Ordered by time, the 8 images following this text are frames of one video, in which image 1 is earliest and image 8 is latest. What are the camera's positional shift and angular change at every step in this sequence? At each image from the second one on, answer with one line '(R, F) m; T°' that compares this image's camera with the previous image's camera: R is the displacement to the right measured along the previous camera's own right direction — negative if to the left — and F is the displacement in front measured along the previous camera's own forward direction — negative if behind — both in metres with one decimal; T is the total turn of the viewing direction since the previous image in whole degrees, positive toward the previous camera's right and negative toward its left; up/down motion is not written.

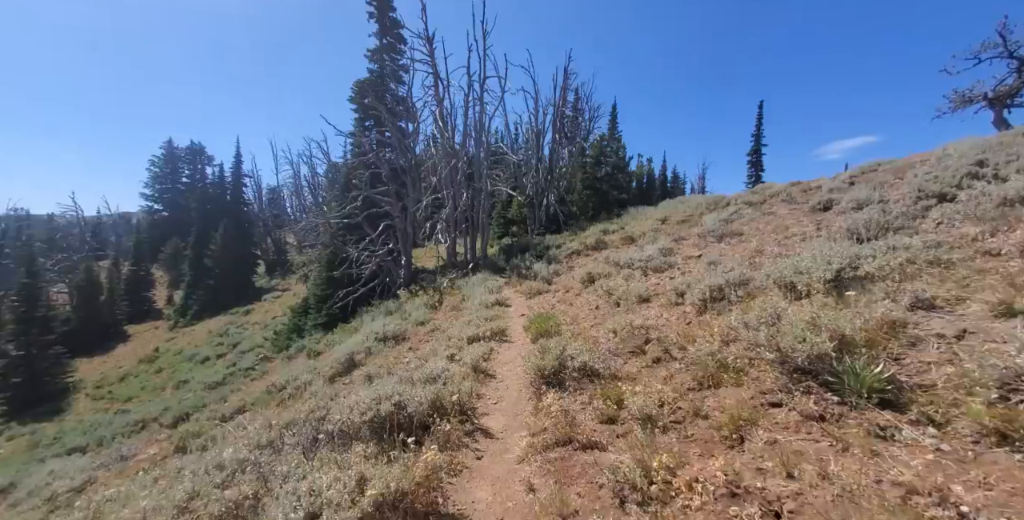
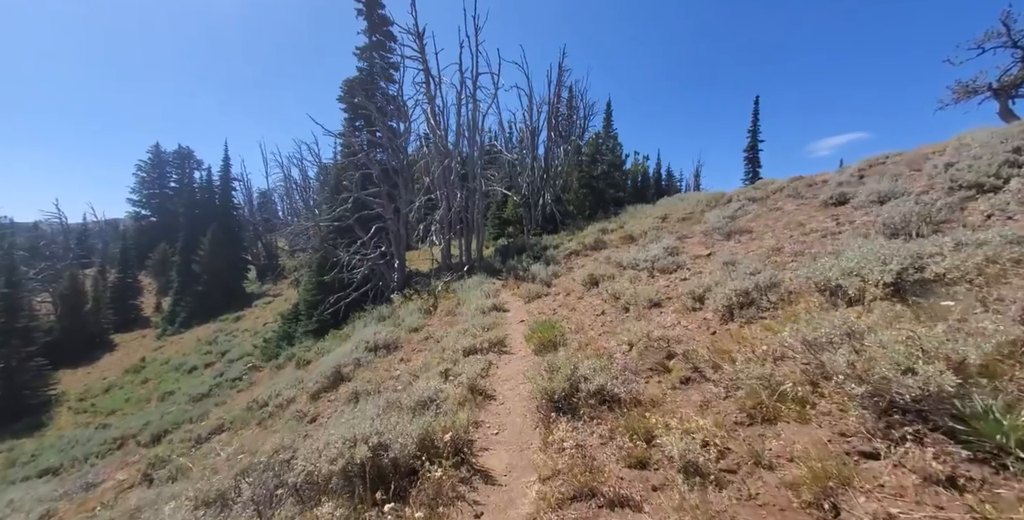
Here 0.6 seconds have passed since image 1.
(-0.1, +0.7) m; +1°
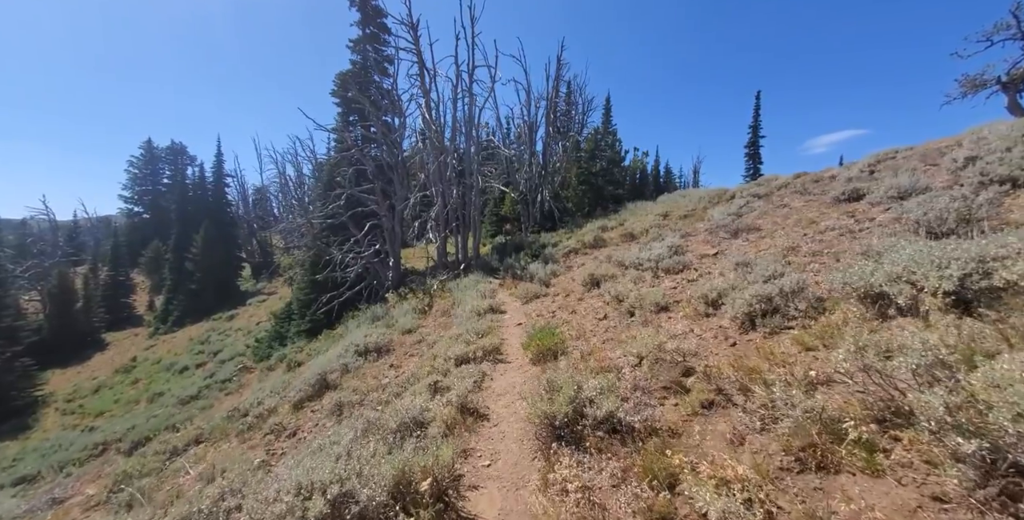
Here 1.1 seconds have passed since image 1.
(0.0, +0.5) m; 0°
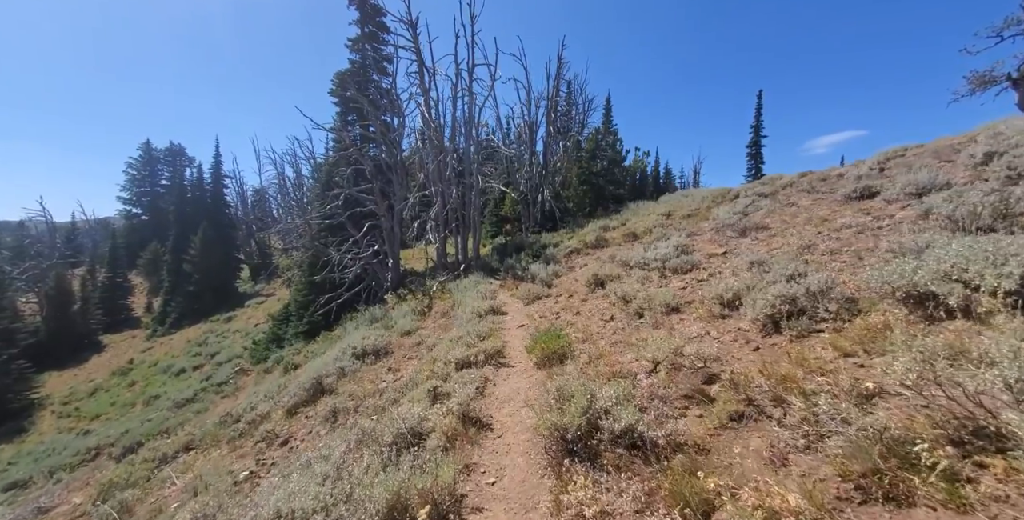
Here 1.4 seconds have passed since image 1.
(-0.1, +0.3) m; 0°
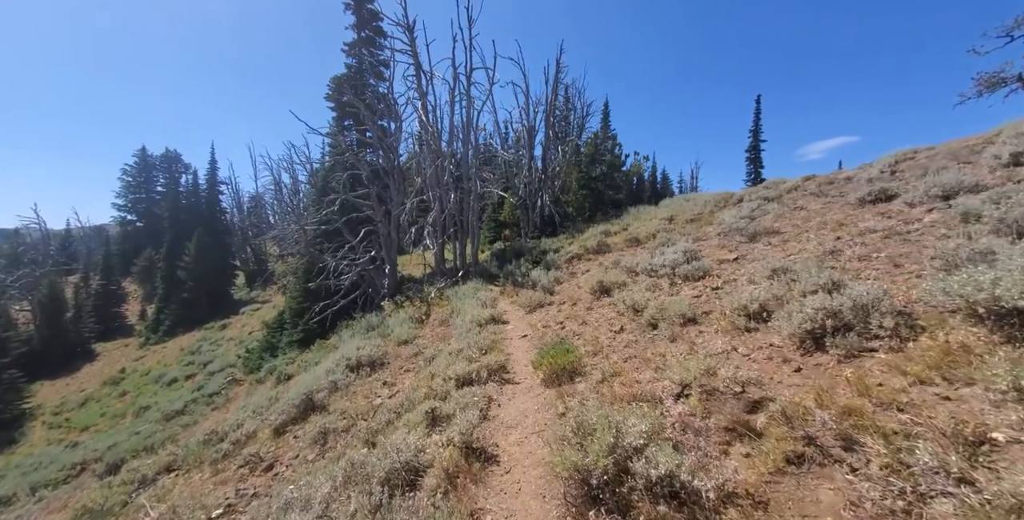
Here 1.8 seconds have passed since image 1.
(-0.1, +0.5) m; 0°
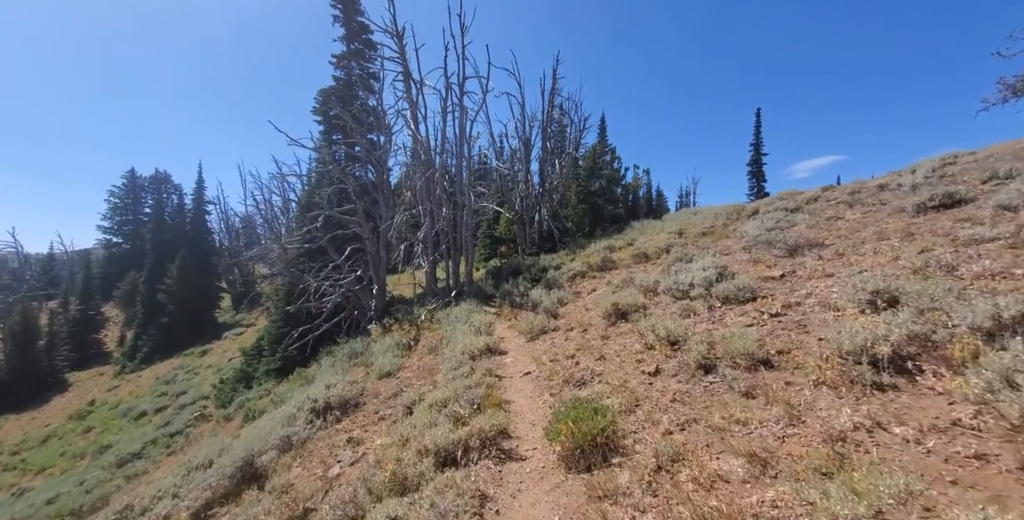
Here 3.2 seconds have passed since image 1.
(-0.1, +1.7) m; +1°
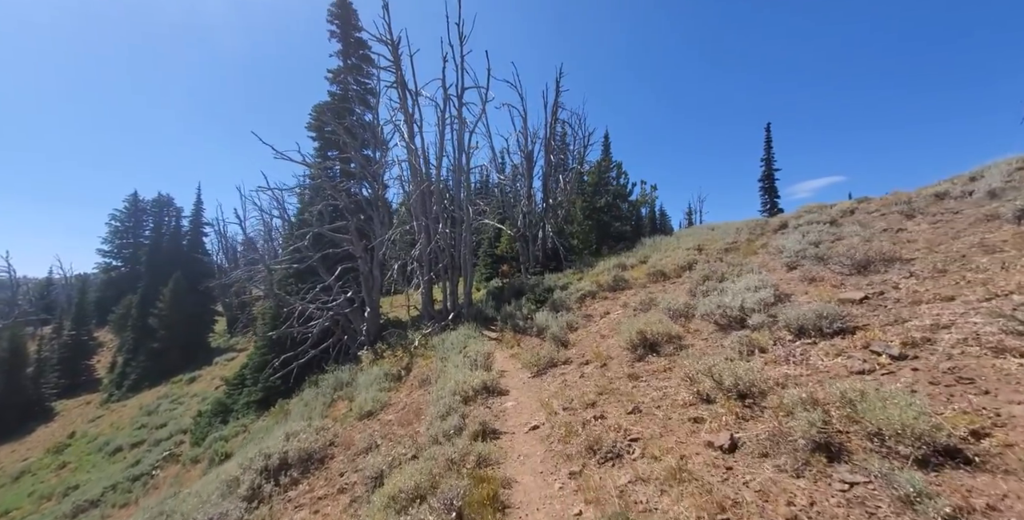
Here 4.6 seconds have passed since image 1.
(0.0, +1.7) m; 0°
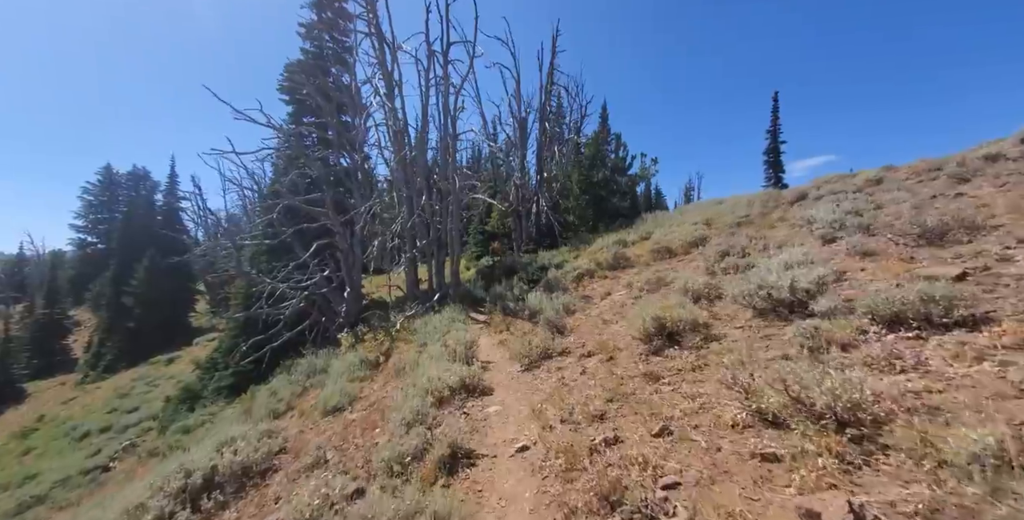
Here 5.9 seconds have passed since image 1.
(+0.1, +1.6) m; +1°
